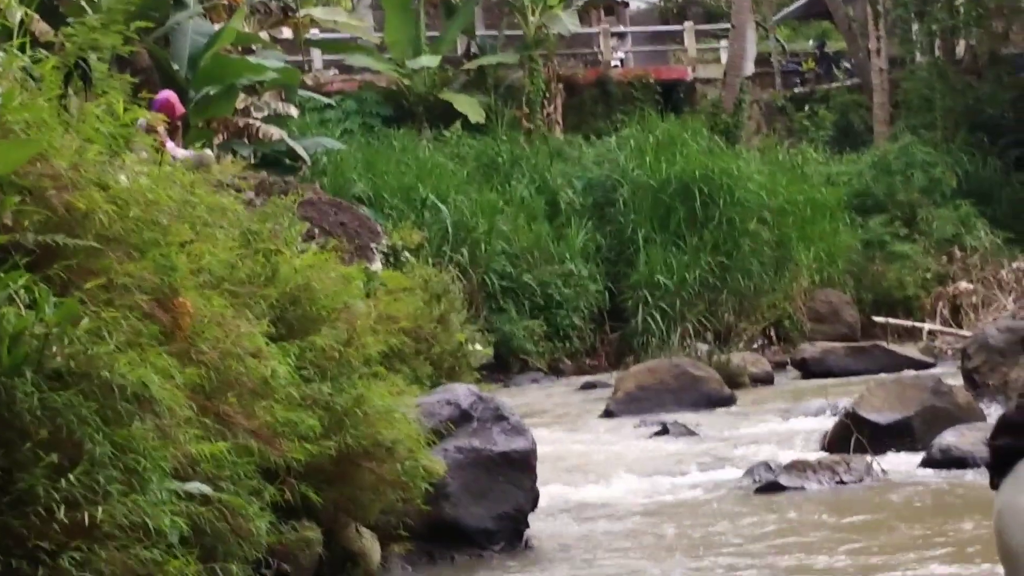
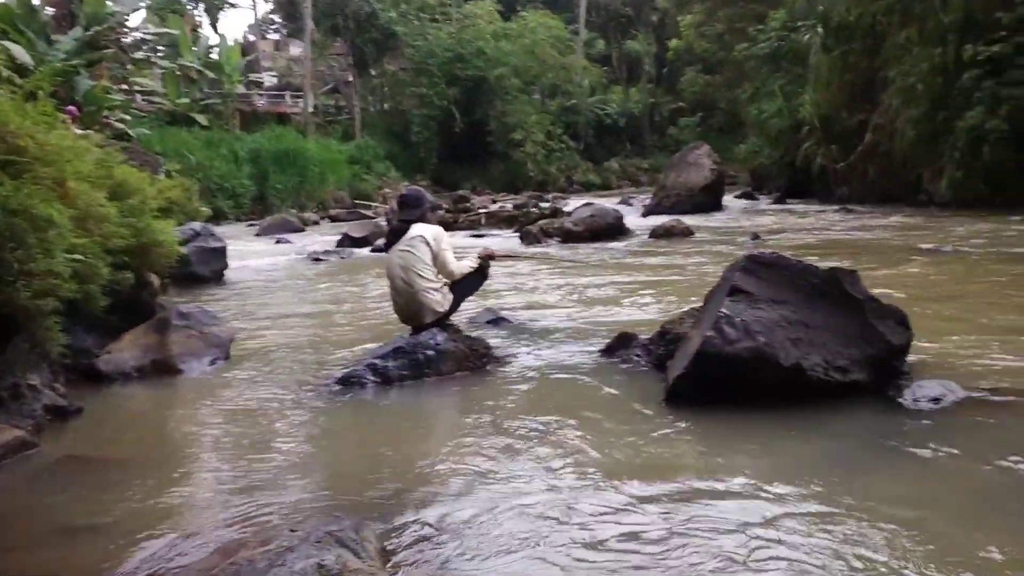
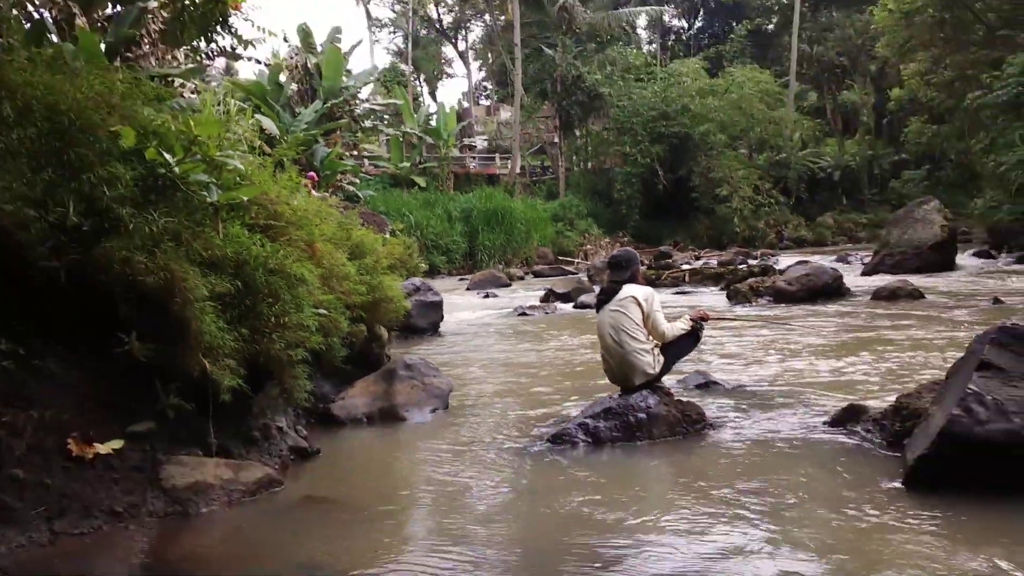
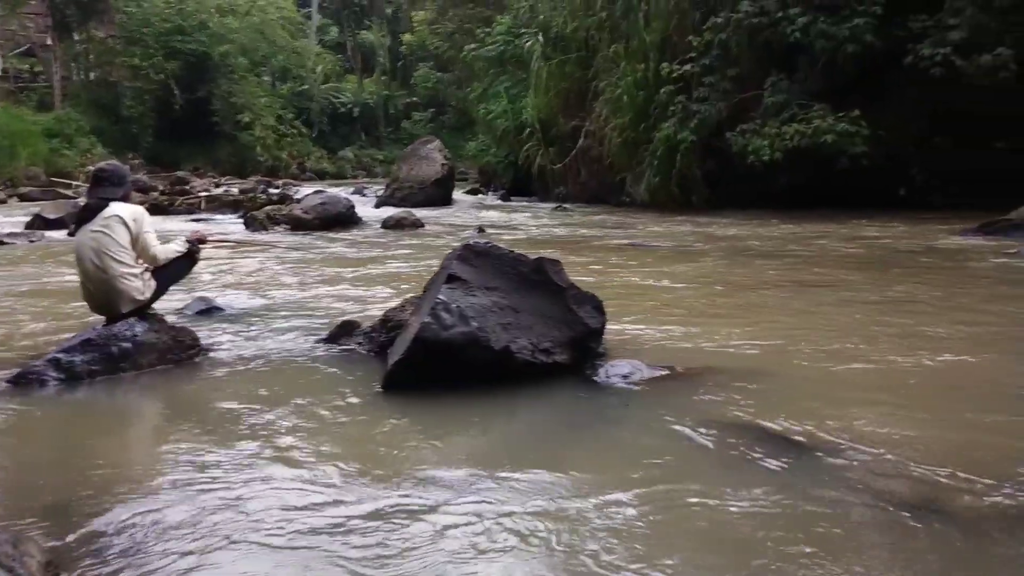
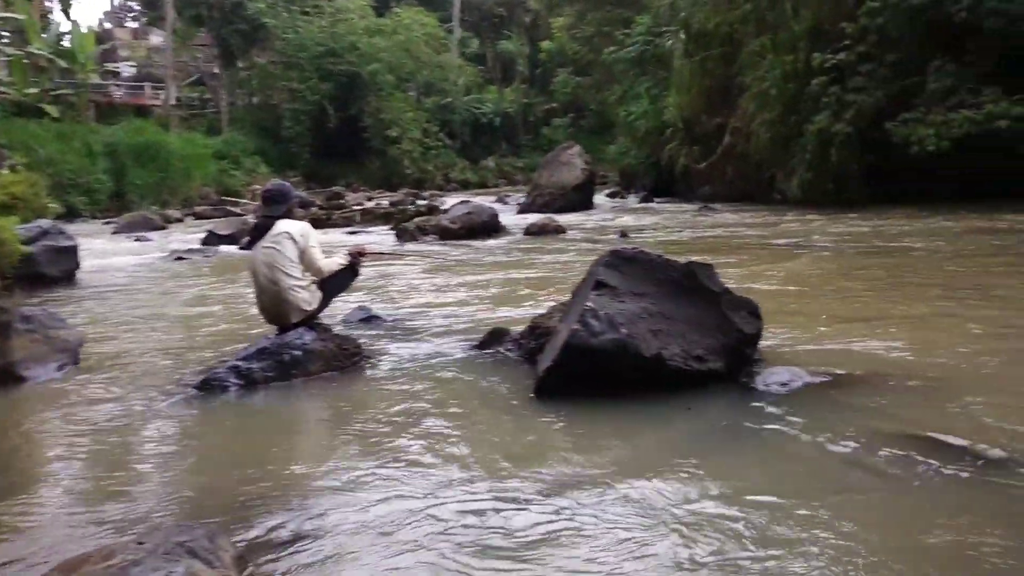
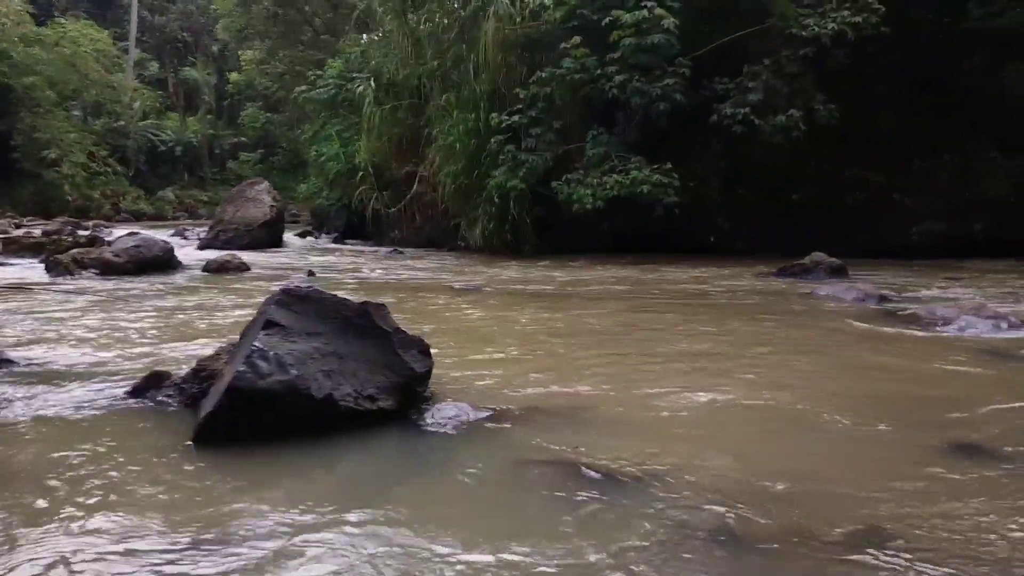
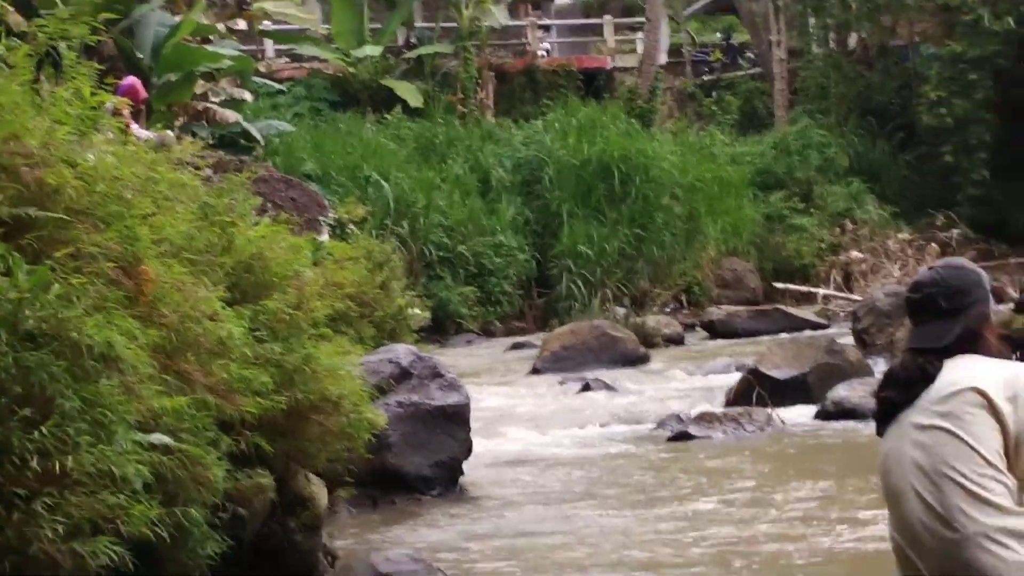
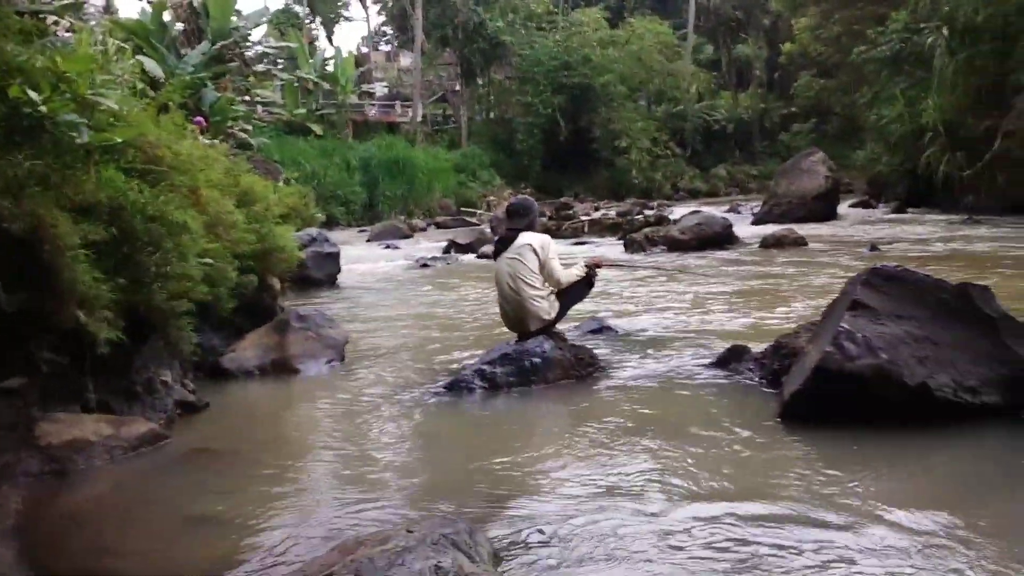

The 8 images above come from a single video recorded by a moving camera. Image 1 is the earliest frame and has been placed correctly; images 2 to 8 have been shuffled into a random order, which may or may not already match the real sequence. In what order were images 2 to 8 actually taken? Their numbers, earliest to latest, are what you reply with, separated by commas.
7, 3, 8, 2, 5, 4, 6
